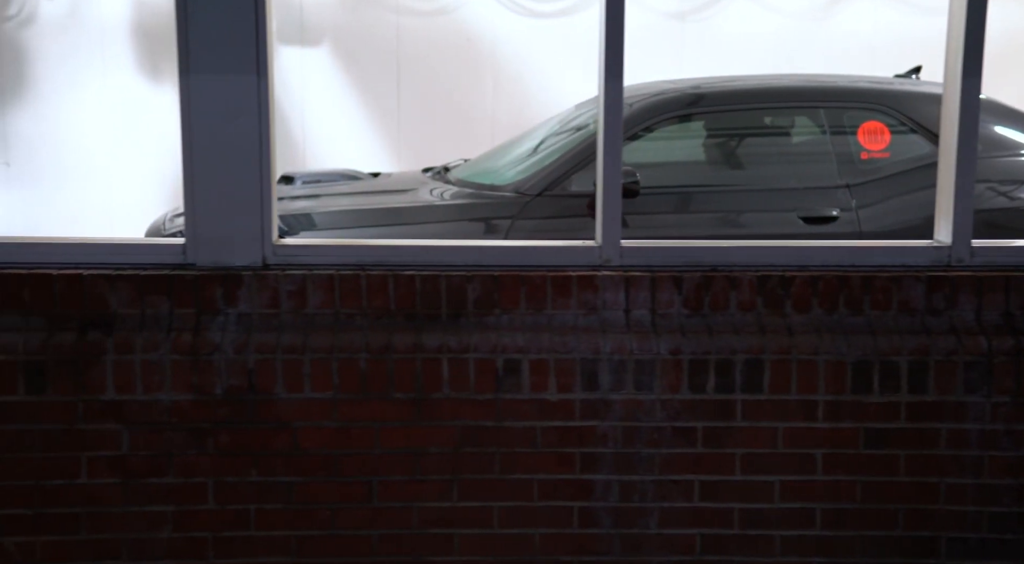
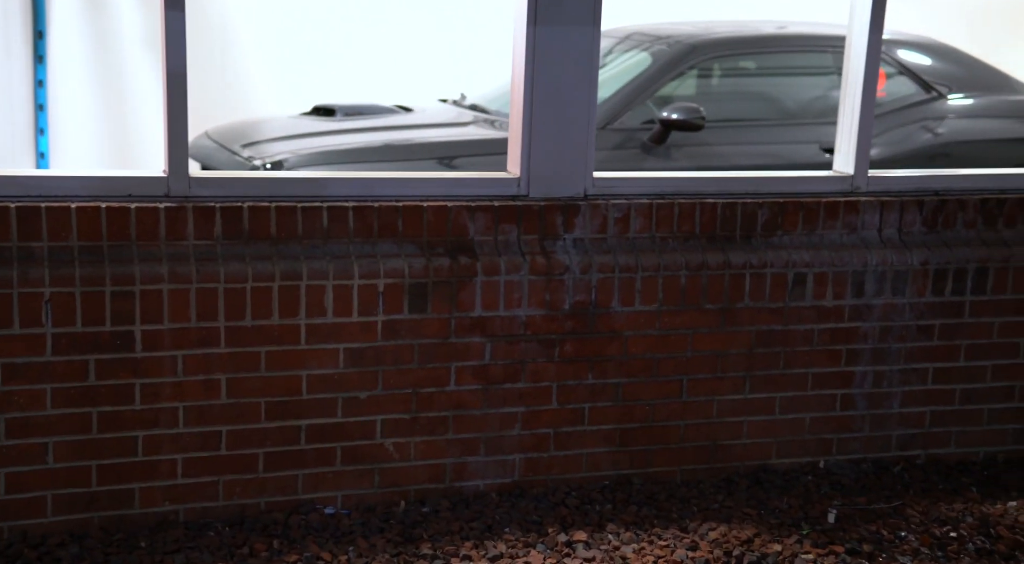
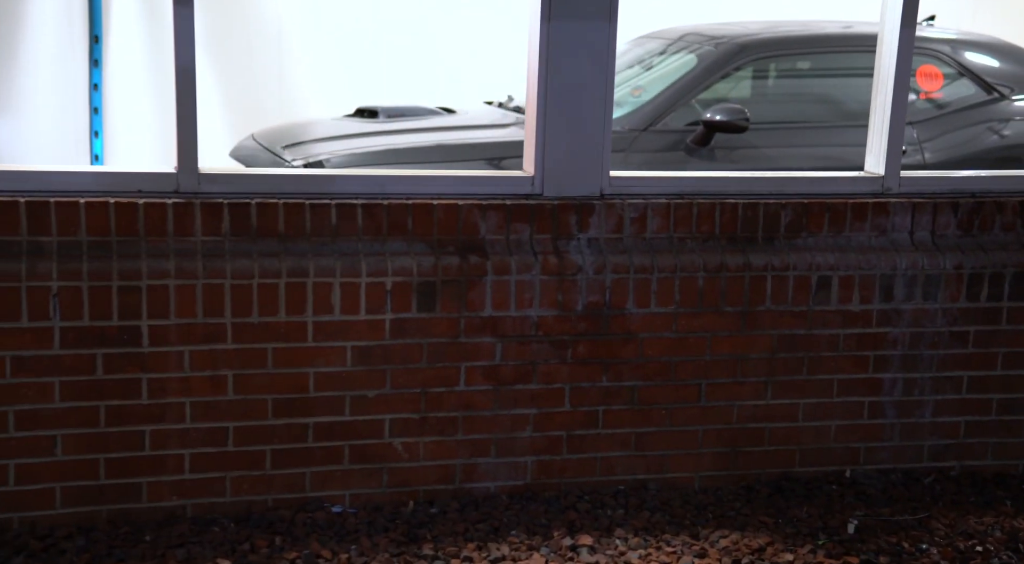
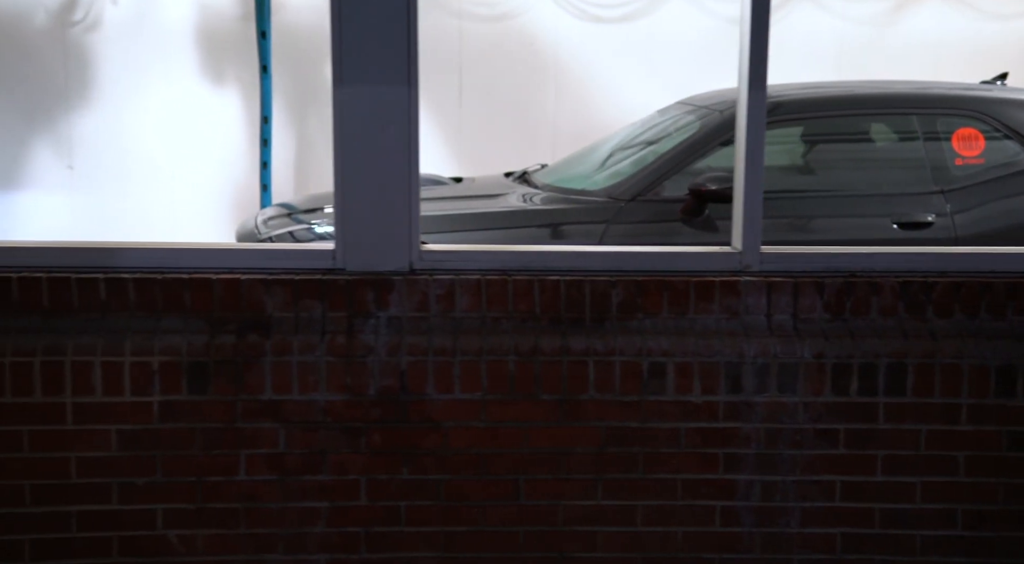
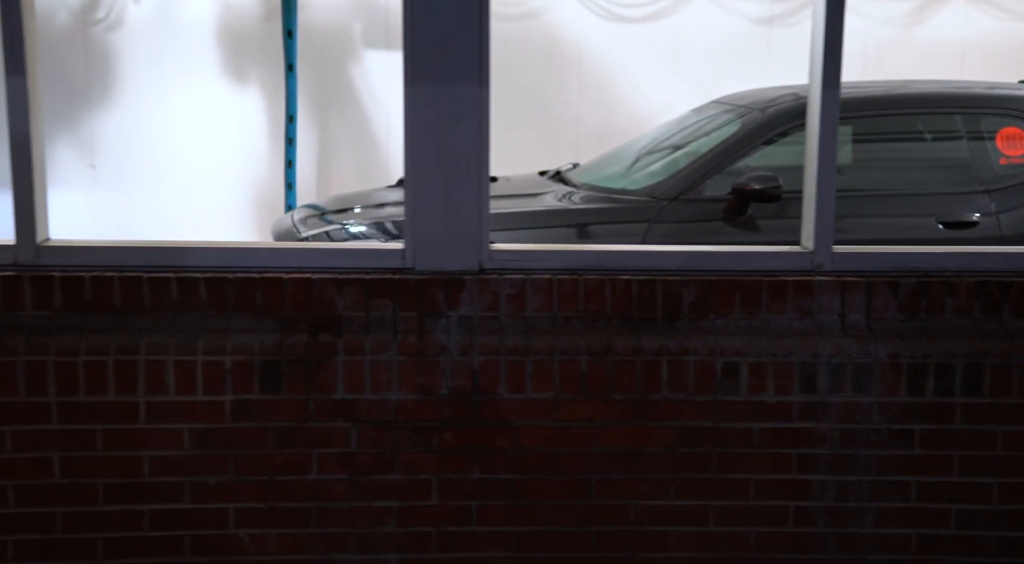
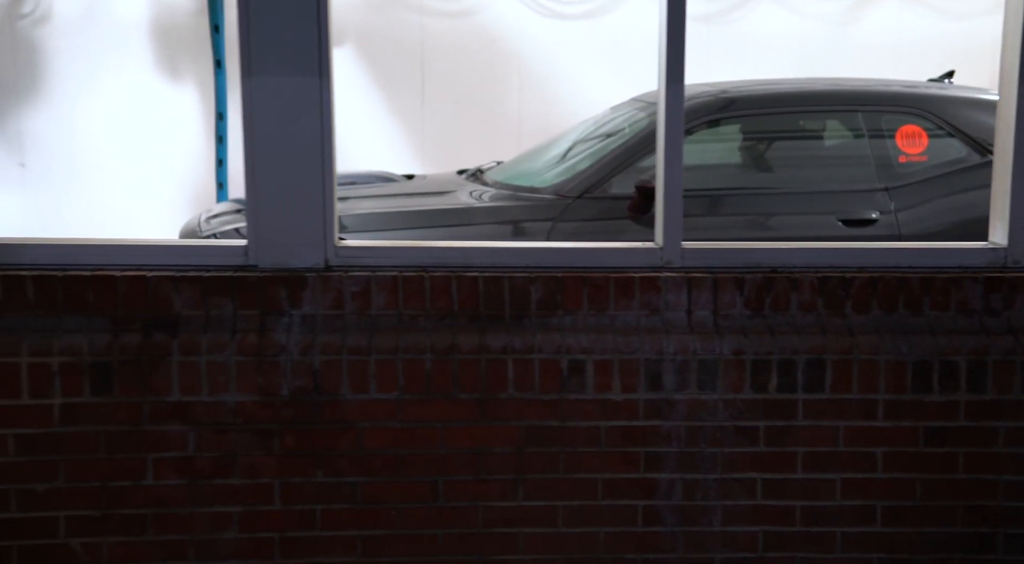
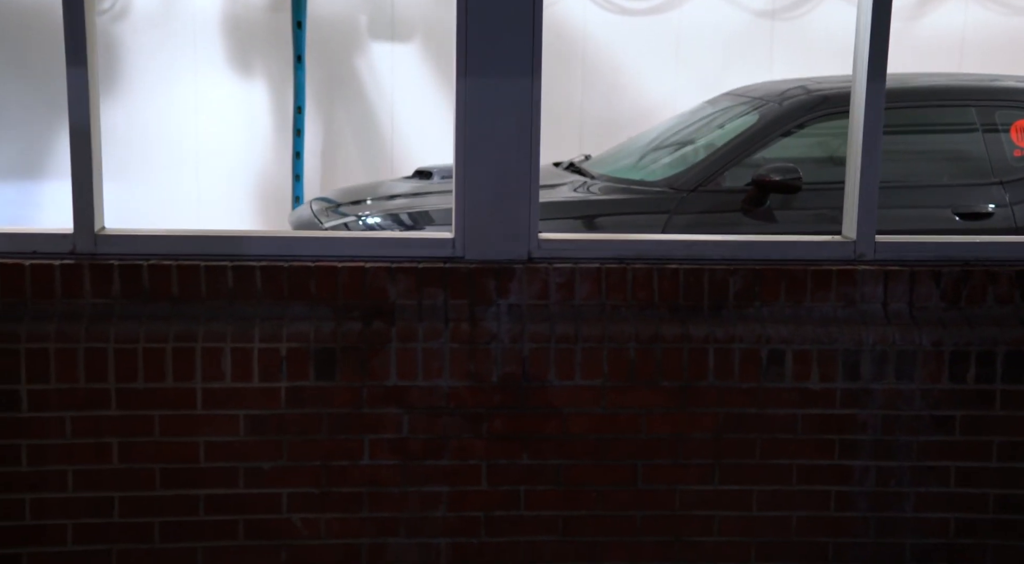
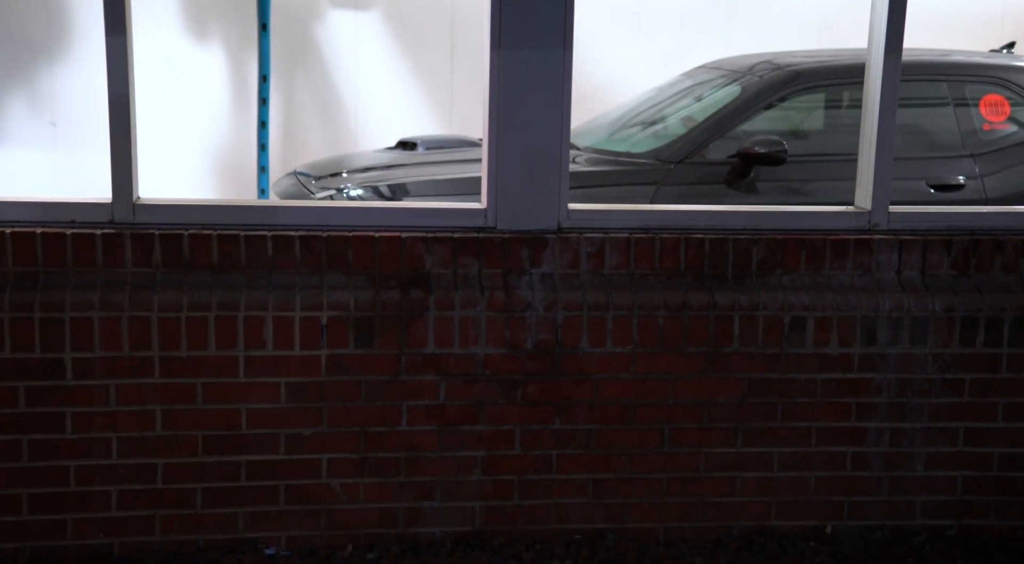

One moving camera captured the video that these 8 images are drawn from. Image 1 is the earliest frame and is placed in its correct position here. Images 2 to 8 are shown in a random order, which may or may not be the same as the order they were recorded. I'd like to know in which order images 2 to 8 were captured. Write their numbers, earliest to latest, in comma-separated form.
6, 4, 5, 7, 8, 3, 2
